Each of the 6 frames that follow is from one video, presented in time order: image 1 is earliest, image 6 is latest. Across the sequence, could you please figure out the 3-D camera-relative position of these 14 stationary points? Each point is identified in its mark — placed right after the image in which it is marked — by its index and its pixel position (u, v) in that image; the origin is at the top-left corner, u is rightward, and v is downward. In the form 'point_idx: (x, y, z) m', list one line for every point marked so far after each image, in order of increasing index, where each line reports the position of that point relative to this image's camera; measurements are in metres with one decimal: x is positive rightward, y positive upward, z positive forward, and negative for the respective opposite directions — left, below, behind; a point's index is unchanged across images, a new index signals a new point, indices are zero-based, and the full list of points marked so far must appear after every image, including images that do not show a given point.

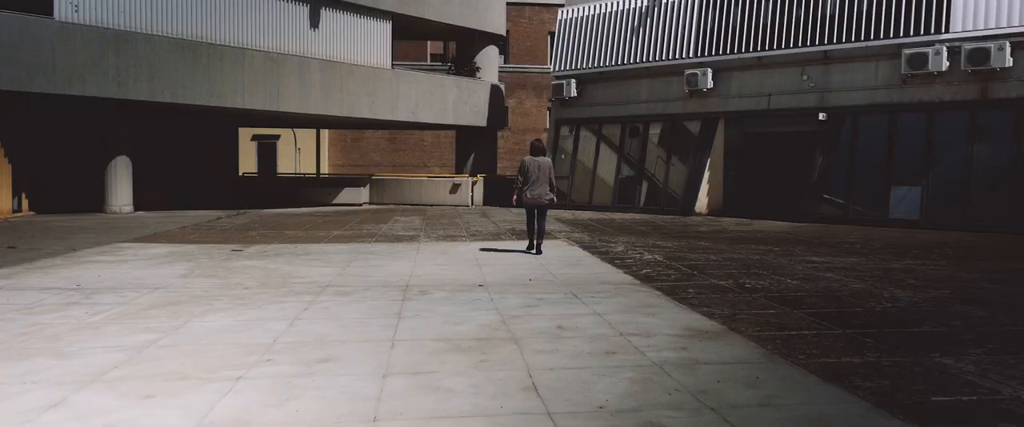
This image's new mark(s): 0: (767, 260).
0: (+3.9, -0.7, +11.5) m
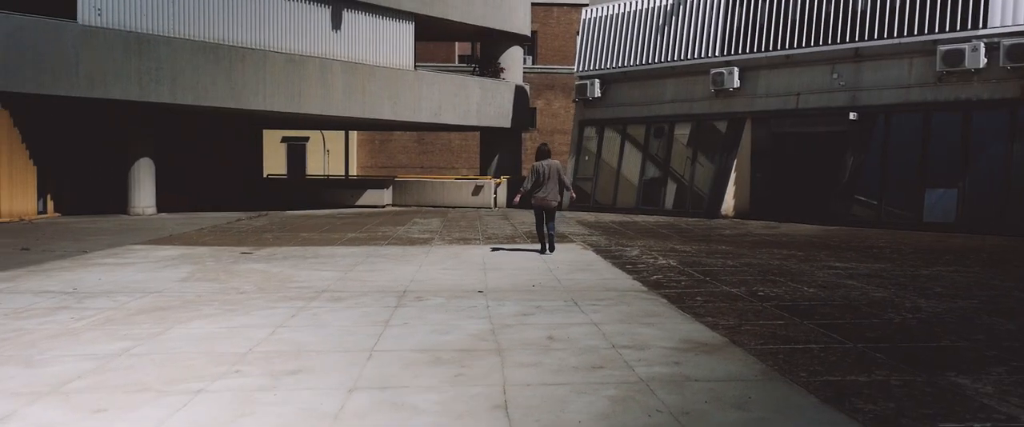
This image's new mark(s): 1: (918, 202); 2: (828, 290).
0: (+4.0, -0.8, +11.0) m
1: (+9.6, +0.3, +17.8) m
2: (+3.6, -0.9, +8.6) m
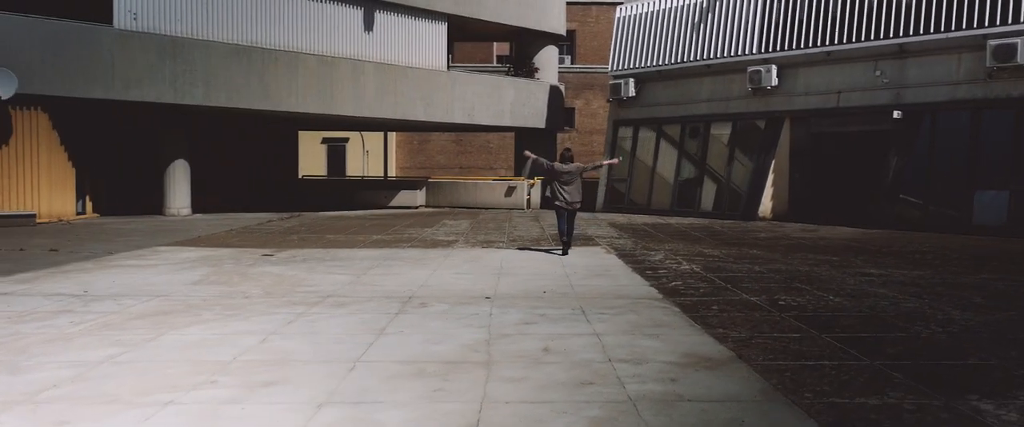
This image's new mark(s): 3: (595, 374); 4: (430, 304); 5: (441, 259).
0: (+4.3, -0.8, +10.5) m
1: (+10.3, +0.2, +16.9) m
2: (+3.7, -0.9, +8.1) m
3: (+0.6, -1.1, +5.1) m
4: (-0.9, -0.9, +7.9) m
5: (-1.1, -0.7, +12.0) m
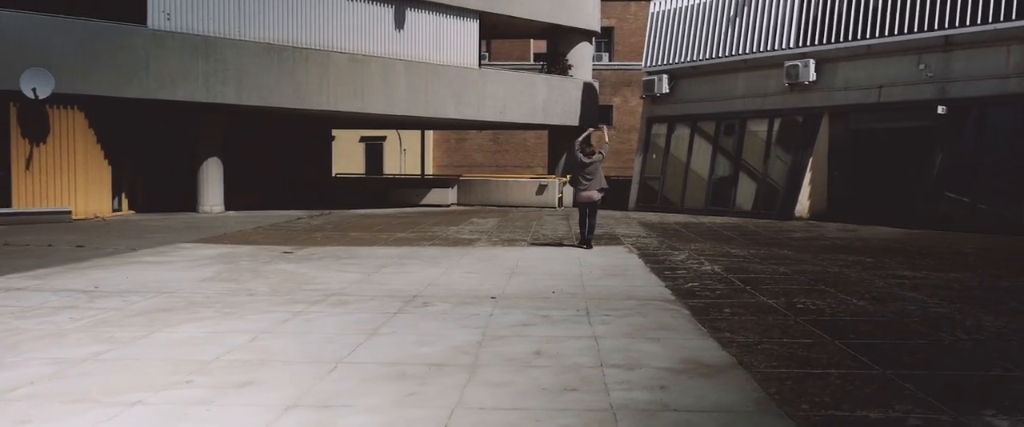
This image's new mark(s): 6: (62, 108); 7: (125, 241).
0: (+4.4, -0.8, +10.0) m
1: (+10.8, +0.2, +16.1) m
2: (+3.8, -0.9, +7.7) m
3: (+0.4, -1.1, +4.9) m
4: (-0.8, -0.9, +7.7) m
5: (-0.9, -0.7, +11.8) m
6: (-11.0, +2.6, +18.4) m
7: (-7.1, -0.5, +13.8) m
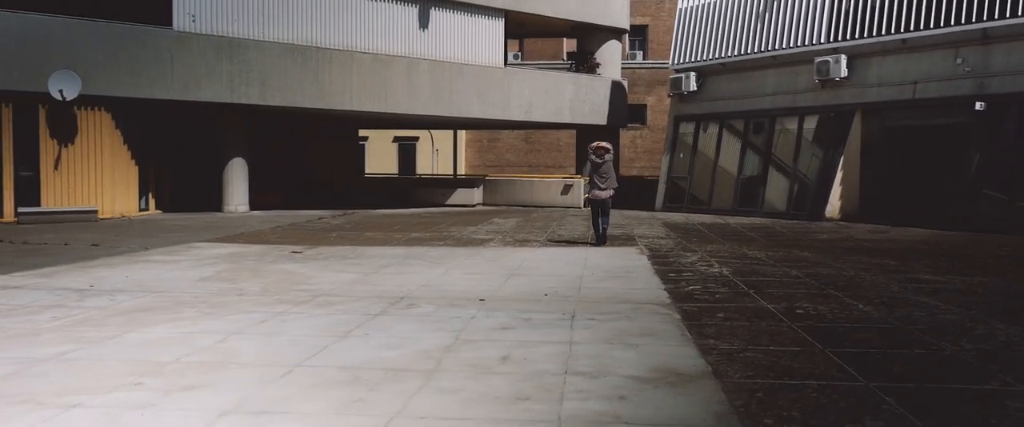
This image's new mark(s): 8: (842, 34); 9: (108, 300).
0: (+4.4, -0.8, +9.6) m
1: (+11.1, +0.2, +15.3) m
2: (+3.6, -0.9, +7.3) m
3: (+0.2, -1.1, +4.6) m
4: (-0.9, -0.9, +7.5) m
5: (-0.8, -0.7, +11.6) m
6: (-10.6, +2.6, +18.8) m
7: (-6.9, -0.5, +13.9) m
8: (+8.5, +4.7, +19.5) m
9: (-4.2, -0.9, +7.8) m
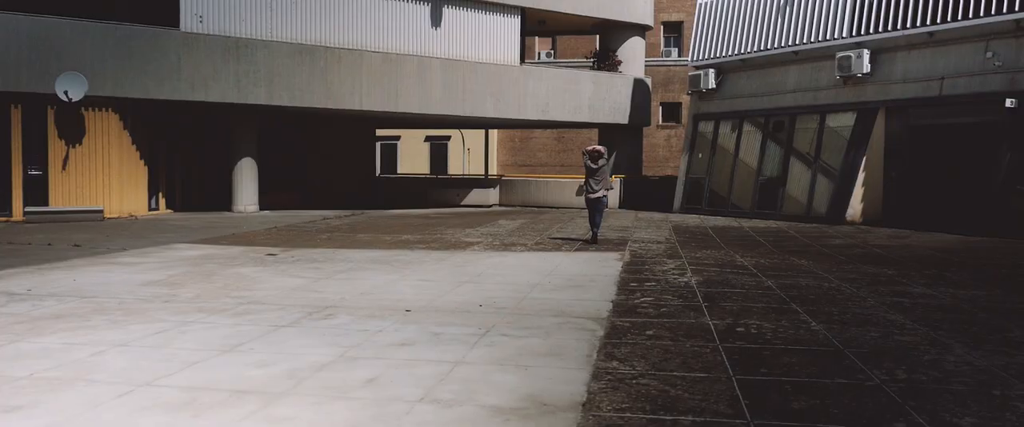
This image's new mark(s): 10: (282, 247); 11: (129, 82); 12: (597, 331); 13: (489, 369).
0: (+3.8, -0.9, +8.8) m
1: (+10.9, +0.1, +14.1) m
2: (+2.9, -1.0, +6.6) m
3: (-0.8, -1.1, +4.2) m
4: (-1.7, -1.0, +7.1) m
5: (-1.2, -0.7, +11.2) m
6: (-10.5, +2.6, +19.0) m
7: (-7.2, -0.5, +14.0) m
8: (+8.6, +4.6, +18.4) m
9: (-4.9, -0.9, +7.6) m
10: (-4.2, -0.6, +13.7) m
11: (-9.5, +3.3, +18.7) m
12: (+0.8, -1.0, +6.5) m
13: (-0.2, -1.1, +5.2) m
